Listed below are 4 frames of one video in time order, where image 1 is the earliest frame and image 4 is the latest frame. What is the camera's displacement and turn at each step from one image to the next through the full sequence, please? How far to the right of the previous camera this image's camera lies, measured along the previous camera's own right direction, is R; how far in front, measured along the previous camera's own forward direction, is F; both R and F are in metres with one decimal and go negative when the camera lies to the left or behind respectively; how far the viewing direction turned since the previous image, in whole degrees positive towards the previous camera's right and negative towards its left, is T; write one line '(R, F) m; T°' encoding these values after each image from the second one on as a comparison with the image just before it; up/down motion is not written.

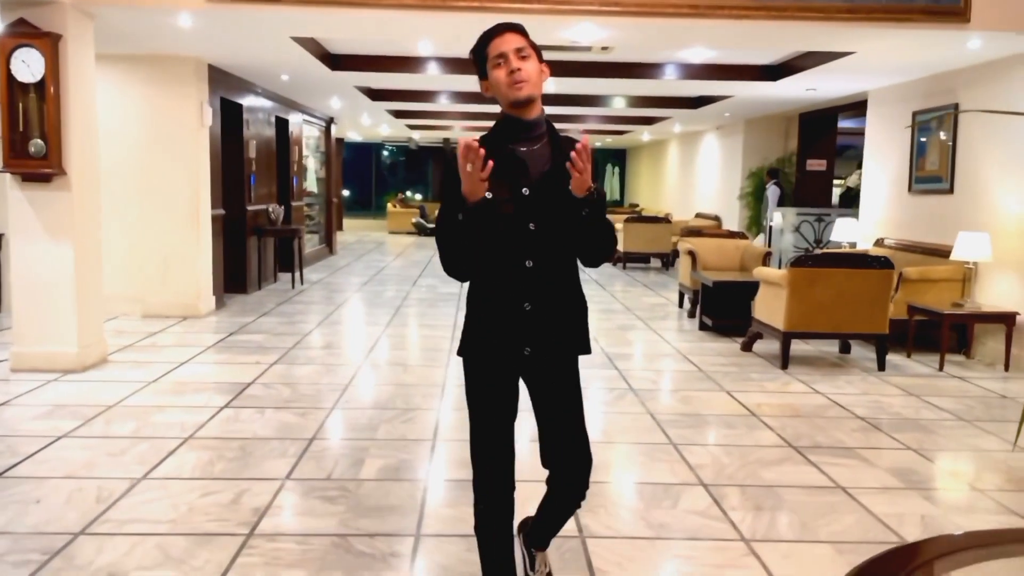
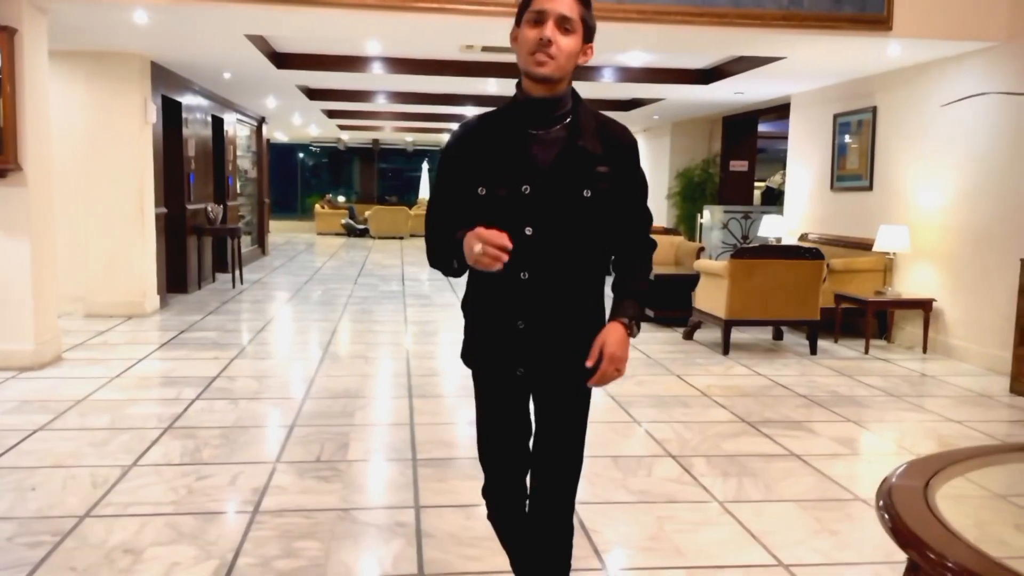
(-0.3, -0.2) m; +5°
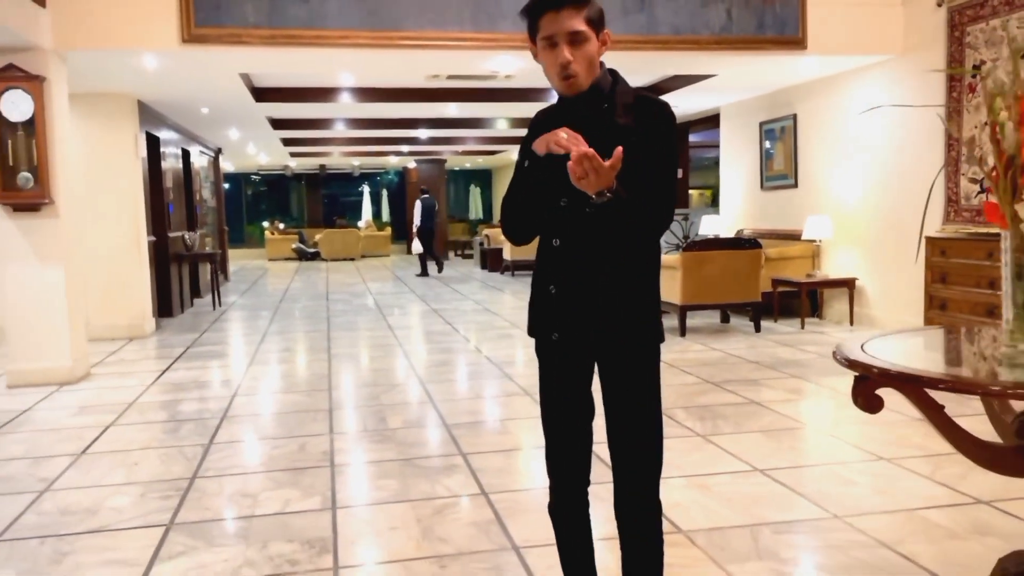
(-0.4, -0.7) m; +4°
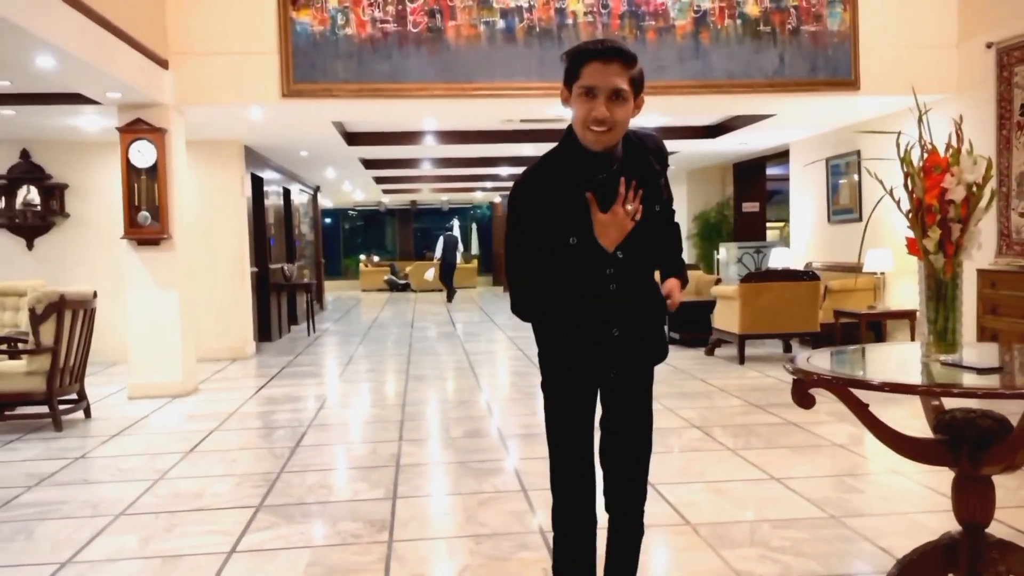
(+0.2, -0.5) m; -6°
